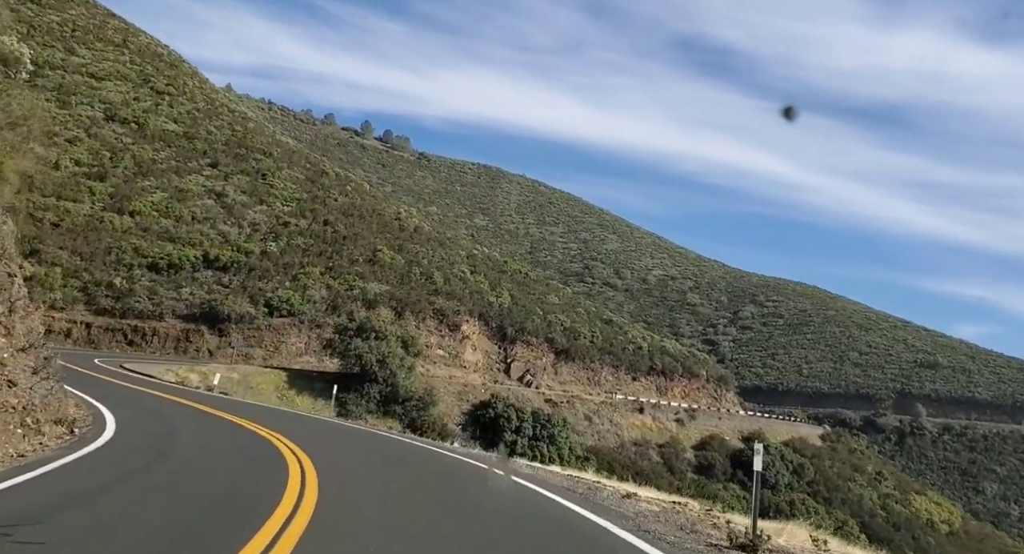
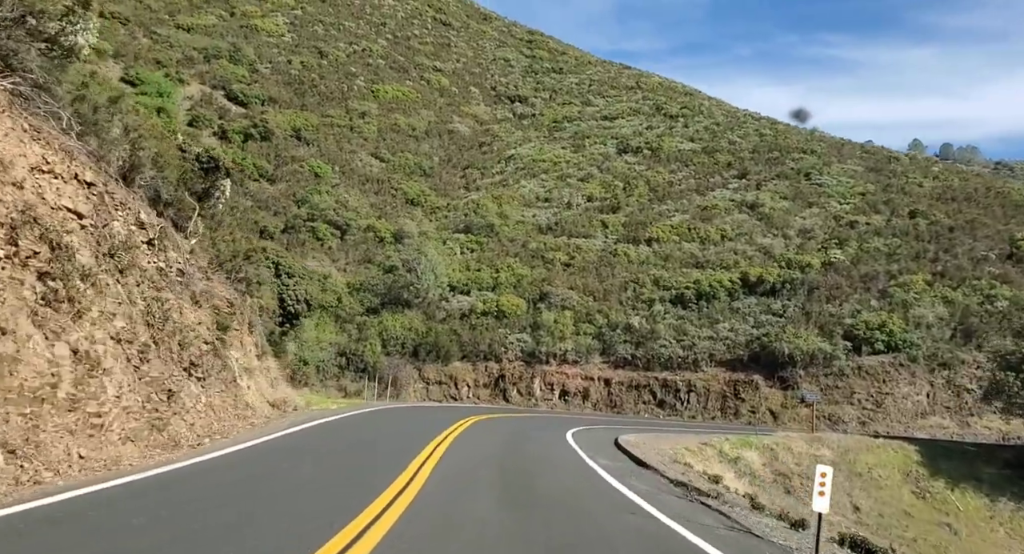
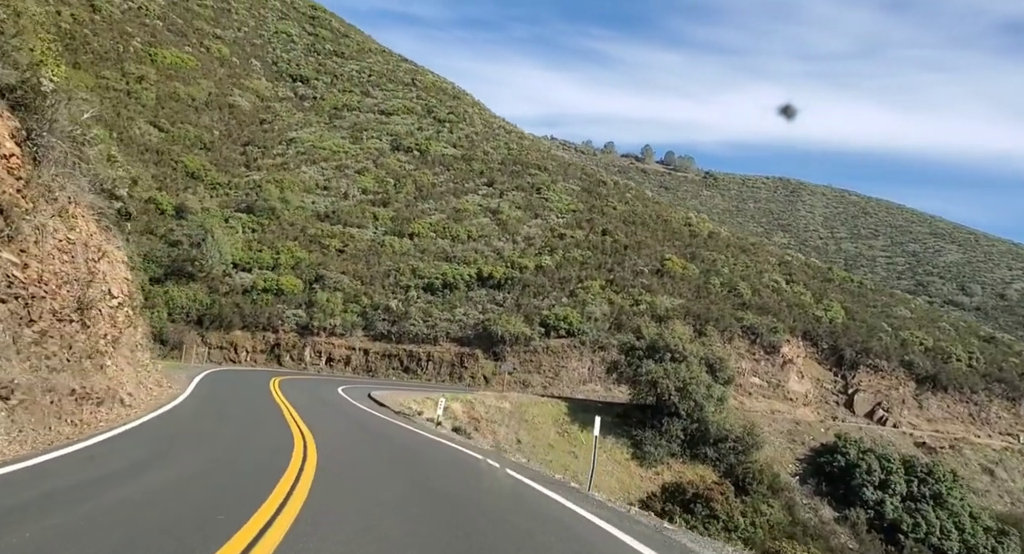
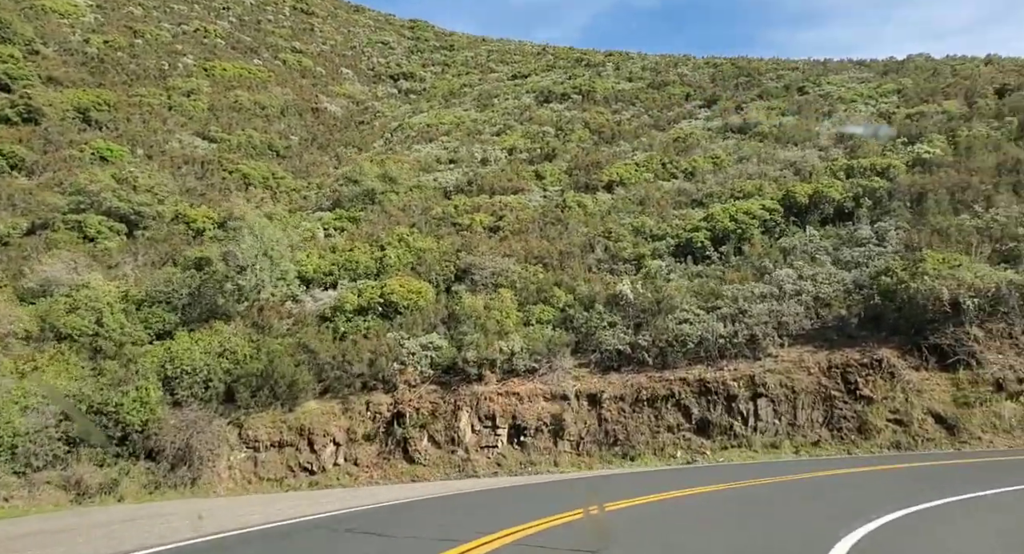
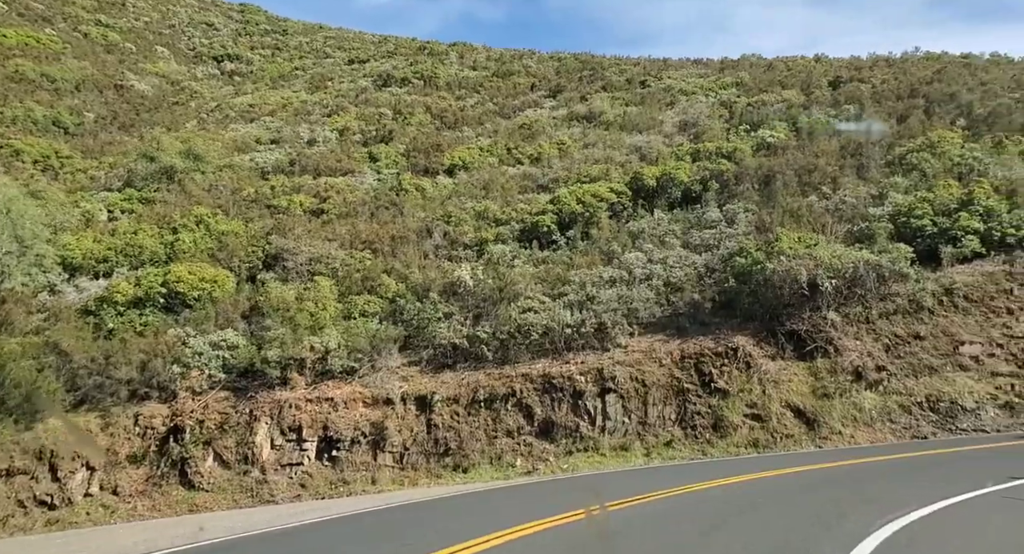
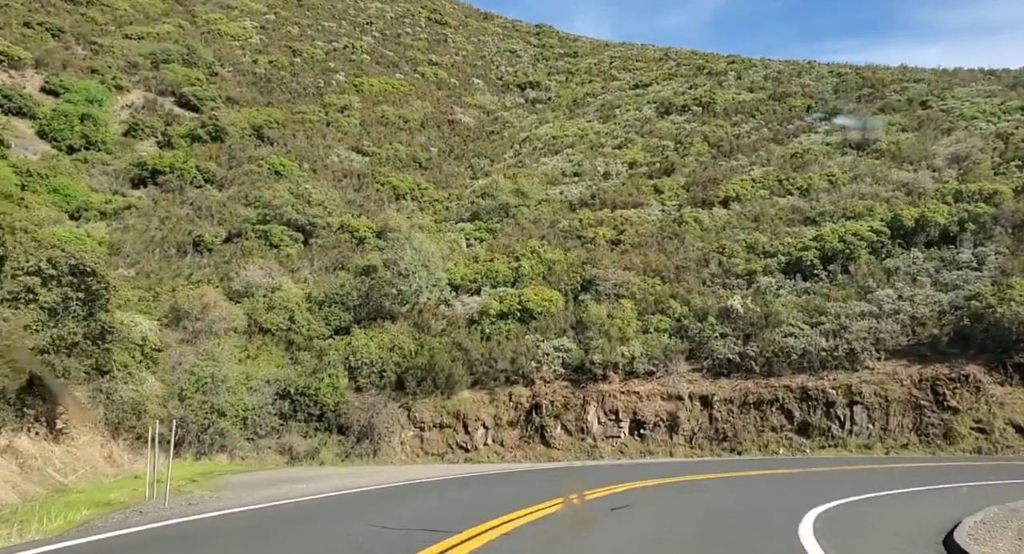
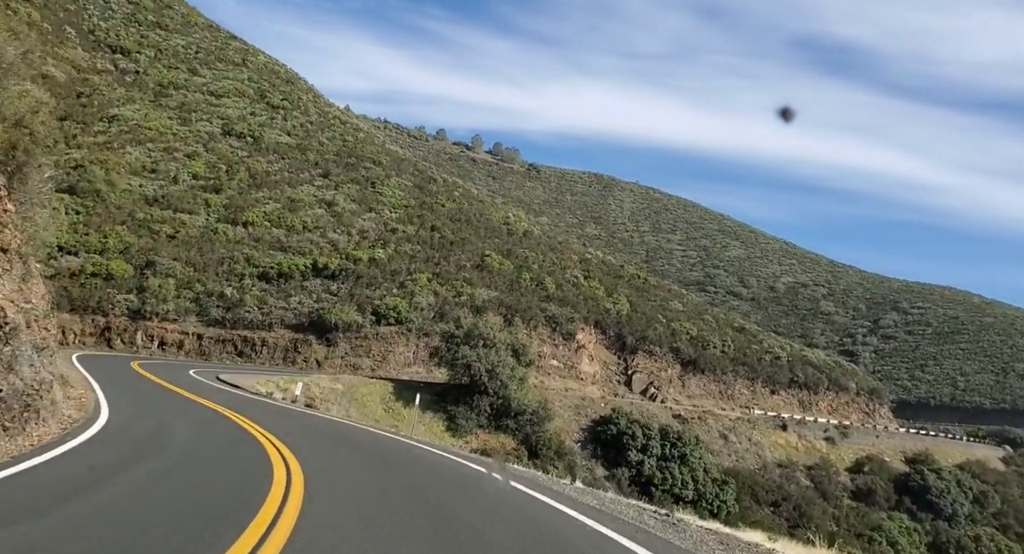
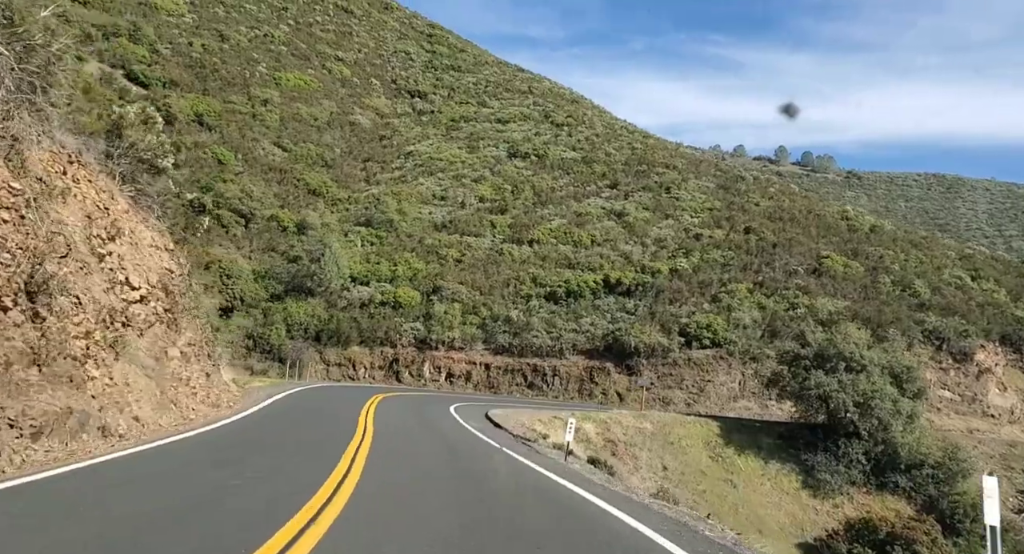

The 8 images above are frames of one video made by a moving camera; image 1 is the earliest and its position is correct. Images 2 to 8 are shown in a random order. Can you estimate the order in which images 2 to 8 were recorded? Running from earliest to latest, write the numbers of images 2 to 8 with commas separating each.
7, 3, 8, 2, 6, 4, 5
